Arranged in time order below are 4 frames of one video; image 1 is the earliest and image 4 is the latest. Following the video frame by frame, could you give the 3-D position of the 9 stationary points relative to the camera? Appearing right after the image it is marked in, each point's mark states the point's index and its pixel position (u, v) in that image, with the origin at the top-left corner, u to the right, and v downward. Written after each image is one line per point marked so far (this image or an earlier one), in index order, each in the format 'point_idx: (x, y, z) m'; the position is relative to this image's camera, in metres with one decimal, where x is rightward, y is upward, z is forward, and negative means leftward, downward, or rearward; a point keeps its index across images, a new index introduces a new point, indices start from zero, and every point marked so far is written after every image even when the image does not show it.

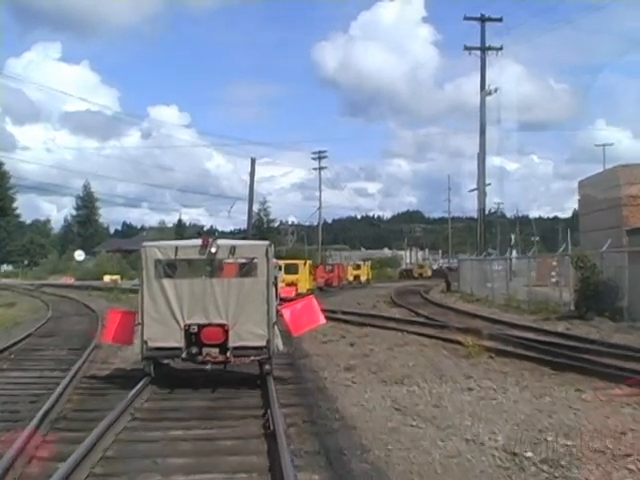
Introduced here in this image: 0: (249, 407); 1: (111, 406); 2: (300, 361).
0: (-0.9, -2.1, +12.1) m
1: (-2.7, -2.1, +12.4) m
2: (-0.4, -2.3, +17.8) m
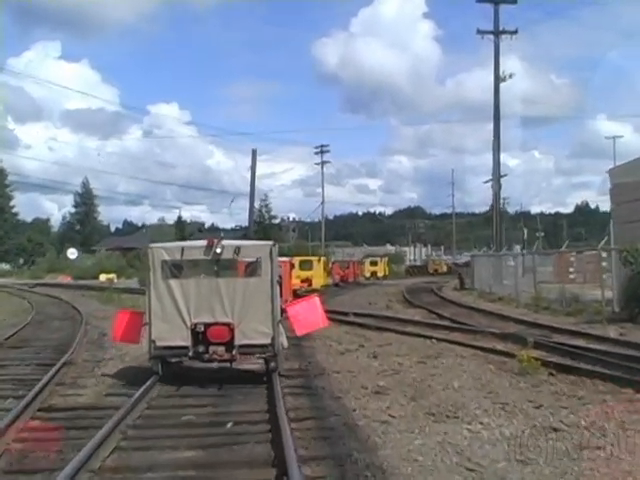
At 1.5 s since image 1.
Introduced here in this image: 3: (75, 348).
0: (-0.6, -2.0, +8.6) m
1: (-2.4, -2.0, +8.9) m
2: (-0.1, -2.1, +14.3) m
3: (-5.1, -2.2, +20.0) m
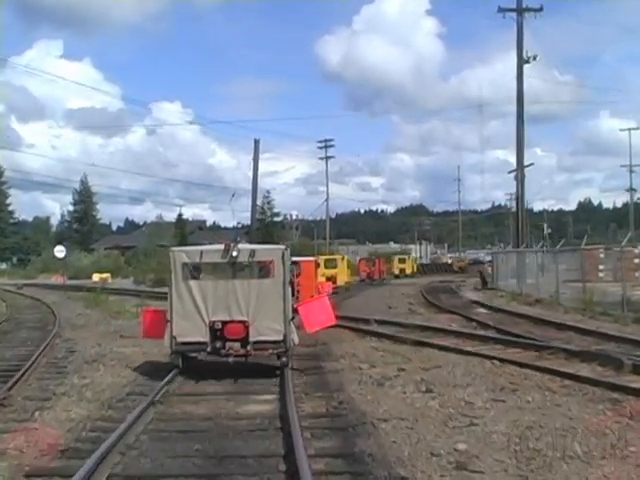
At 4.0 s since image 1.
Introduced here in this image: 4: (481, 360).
0: (-0.2, -1.9, +3.6) m
1: (-2.0, -1.9, +3.9) m
2: (+0.4, -2.0, +9.4) m
3: (-4.6, -2.1, +15.0) m
4: (+2.9, -2.1, +17.0) m
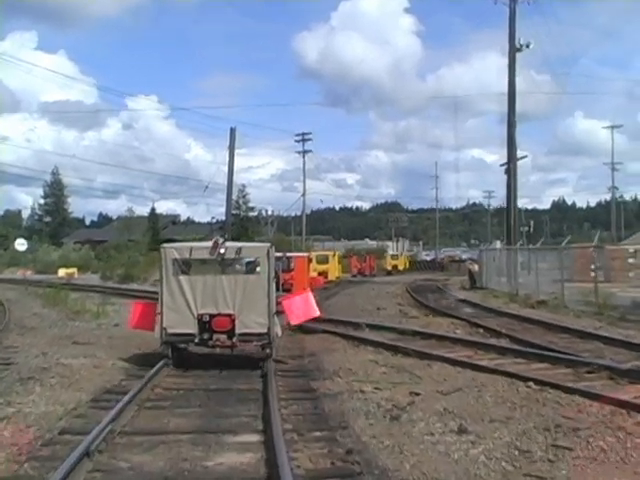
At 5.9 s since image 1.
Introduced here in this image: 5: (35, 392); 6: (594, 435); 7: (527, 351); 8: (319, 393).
0: (+0.1, -1.8, +0.3) m
1: (-1.7, -1.8, +0.5) m
2: (+0.5, -1.9, +6.1) m
3: (-4.7, -1.9, +11.6) m
4: (+2.7, -2.0, +13.8) m
5: (-3.8, -2.0, +12.7) m
6: (+2.7, -1.9, +9.6) m
7: (+3.9, -2.1, +17.8) m
8: (0.0, -2.1, +12.8) m
